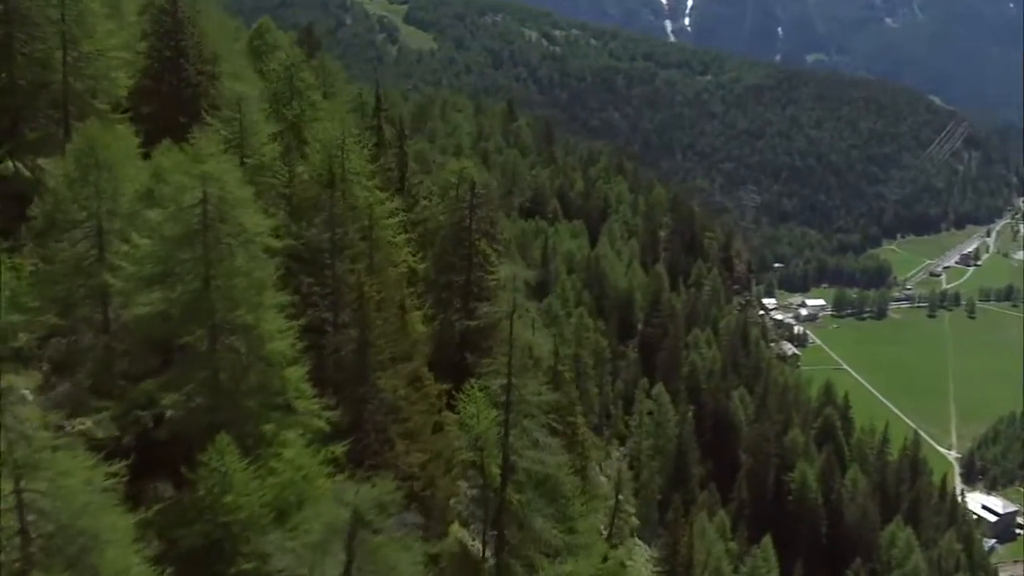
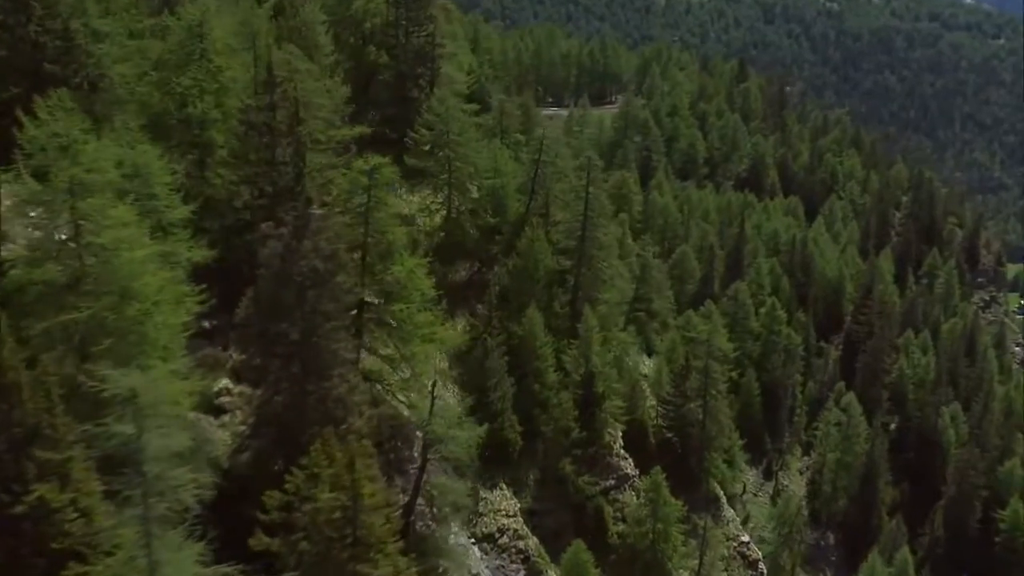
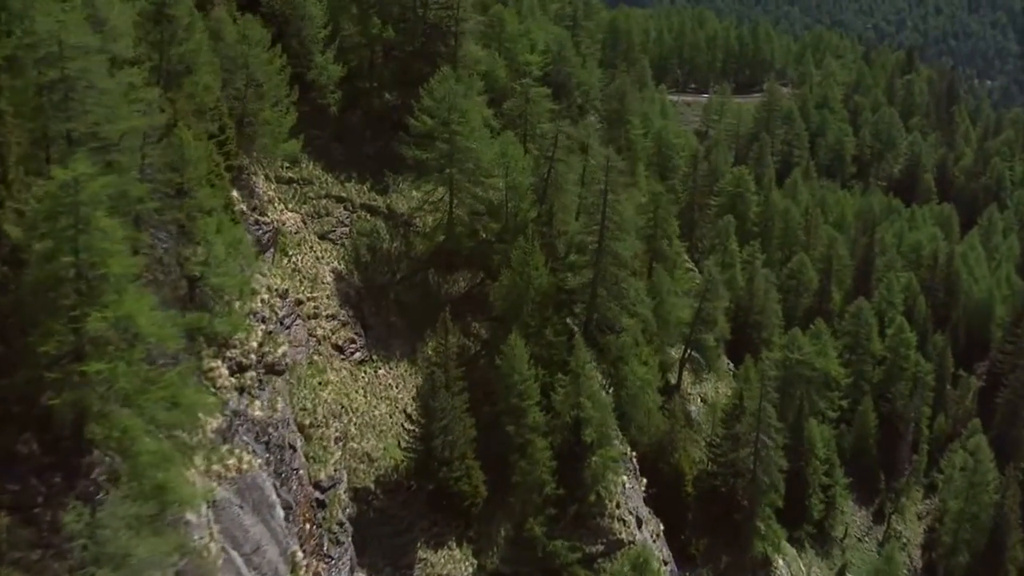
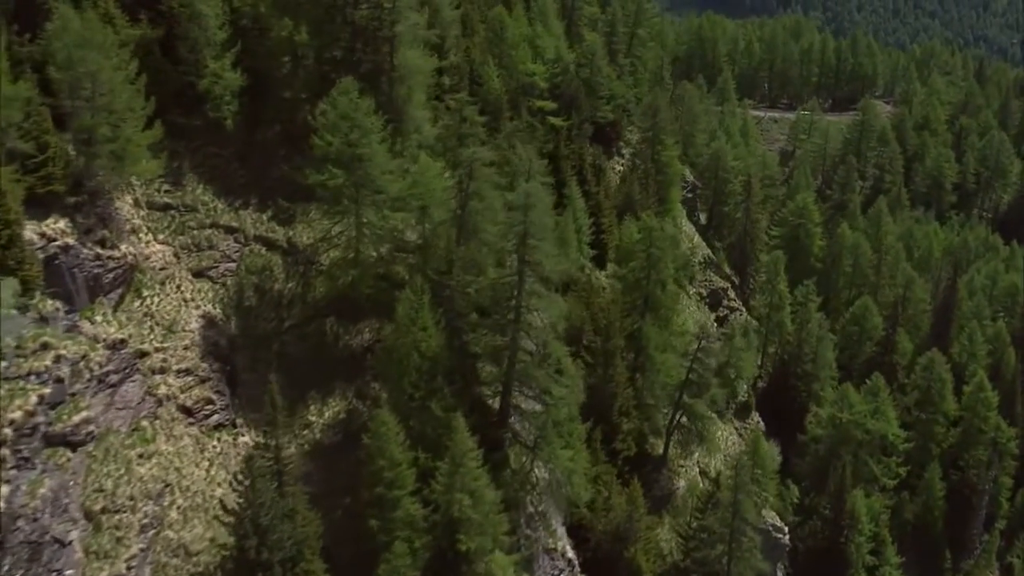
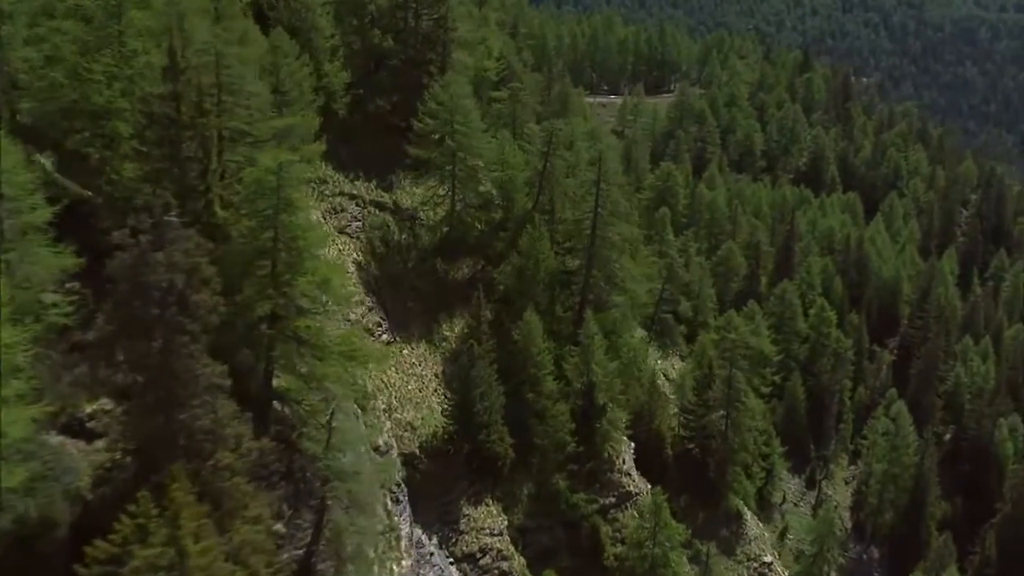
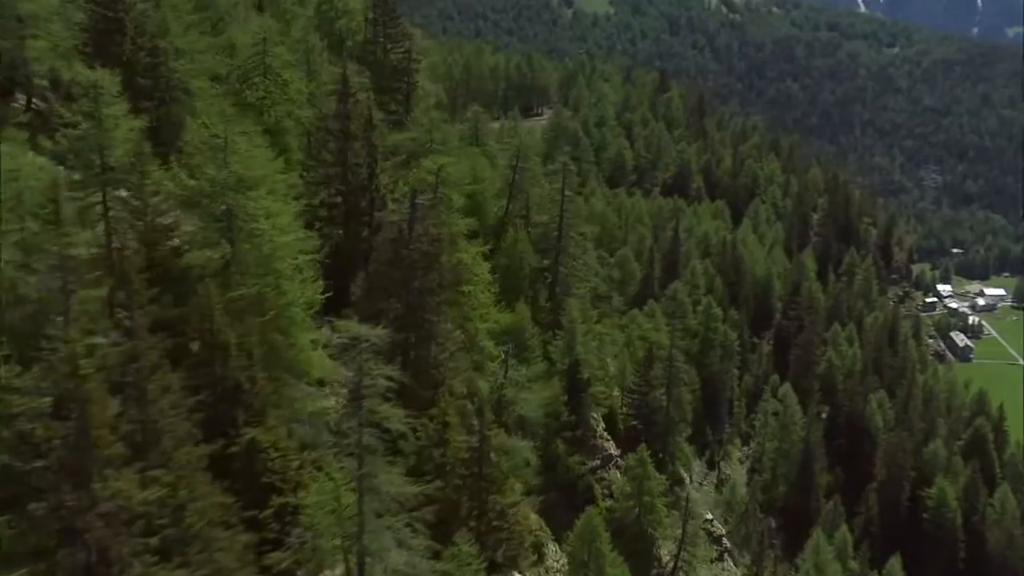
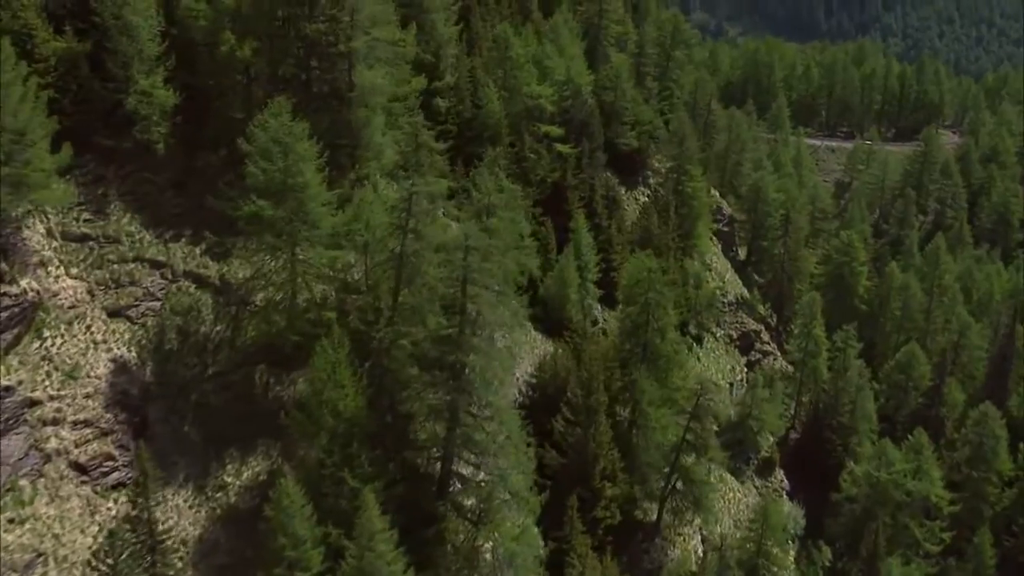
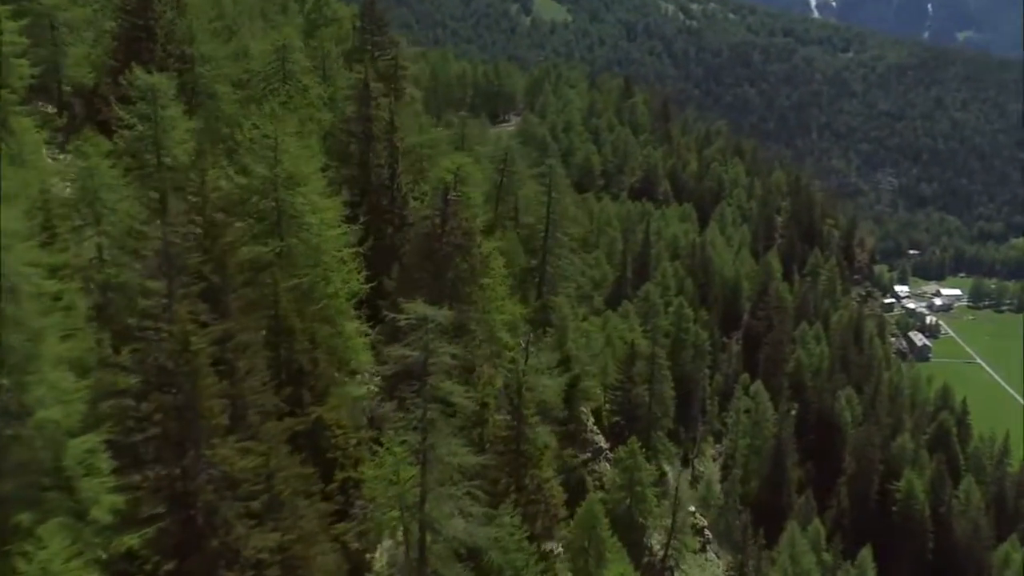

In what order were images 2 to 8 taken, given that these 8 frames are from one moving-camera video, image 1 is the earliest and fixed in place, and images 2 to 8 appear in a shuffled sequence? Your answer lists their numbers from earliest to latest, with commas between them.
8, 6, 2, 5, 3, 4, 7
